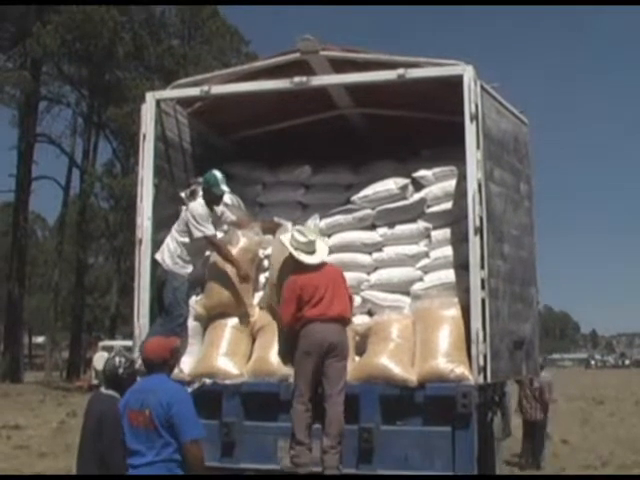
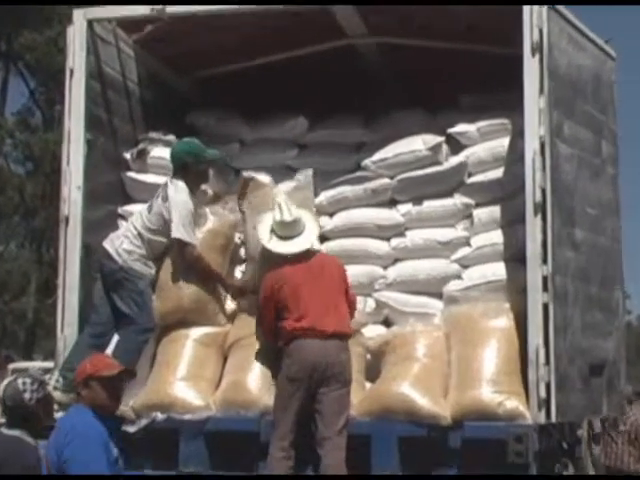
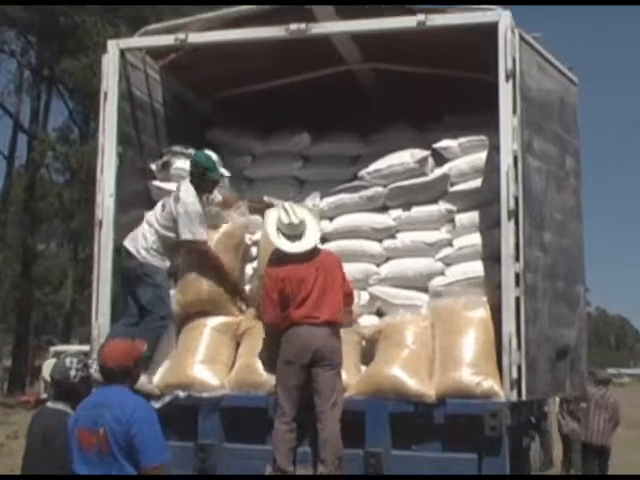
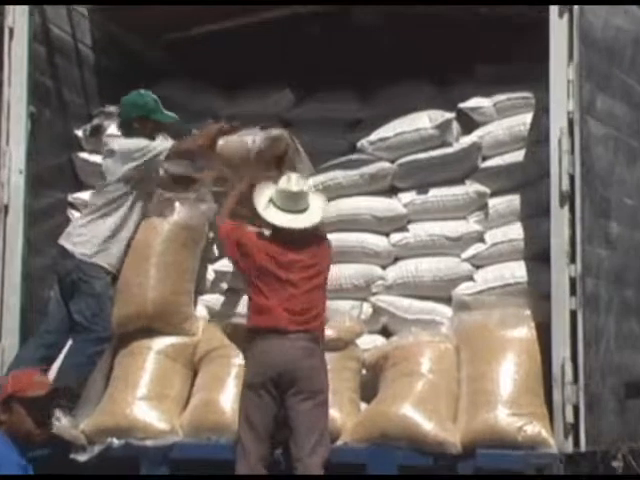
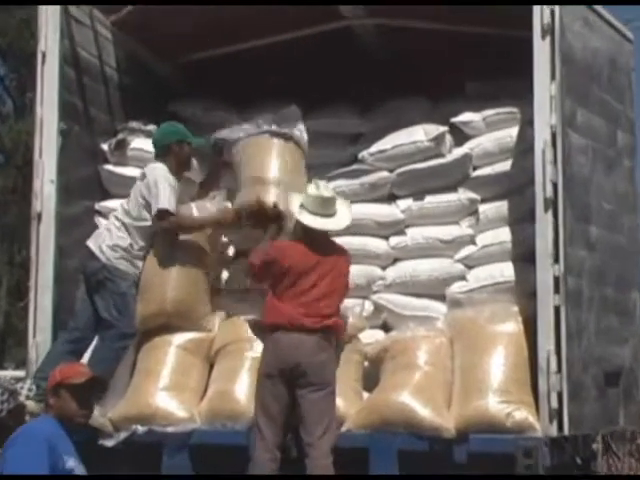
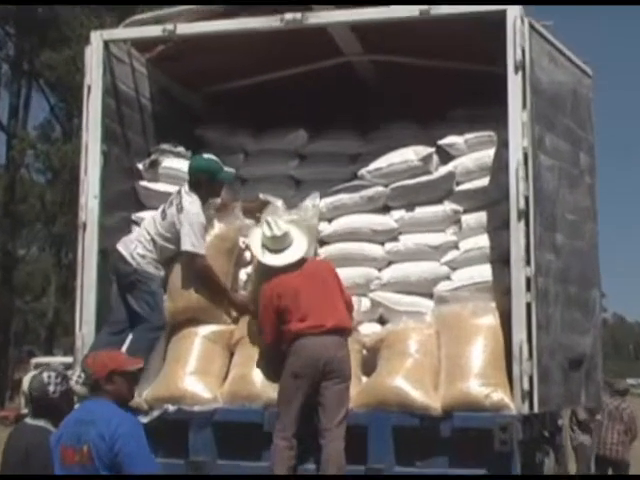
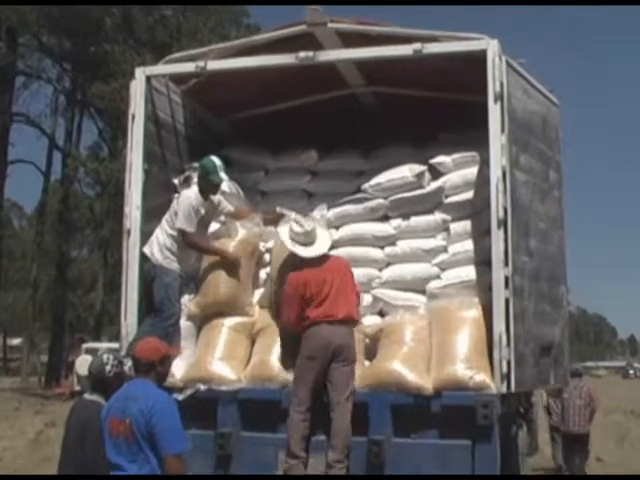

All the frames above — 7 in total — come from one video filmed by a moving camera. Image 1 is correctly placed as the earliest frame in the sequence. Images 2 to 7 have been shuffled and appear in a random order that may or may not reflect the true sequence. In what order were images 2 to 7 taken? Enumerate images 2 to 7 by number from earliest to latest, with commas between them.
7, 3, 6, 2, 5, 4
